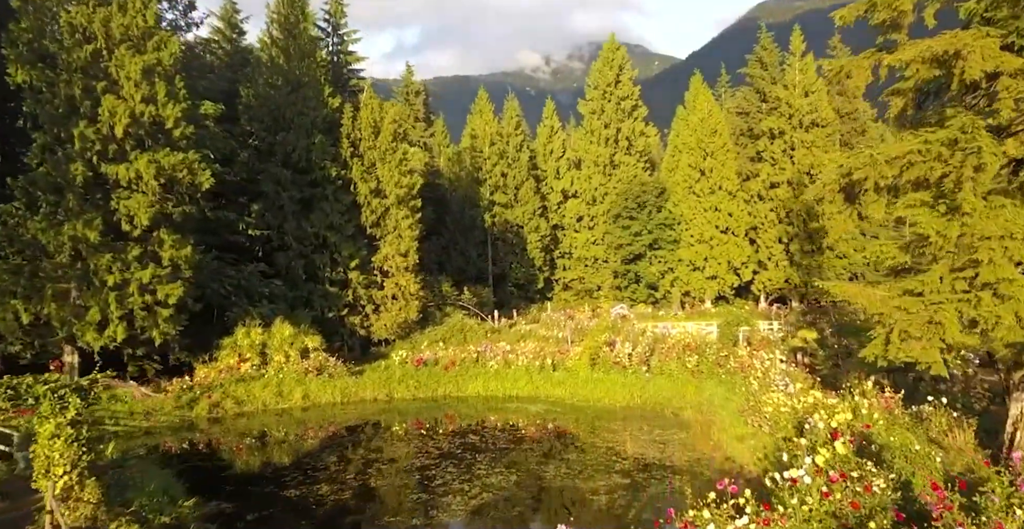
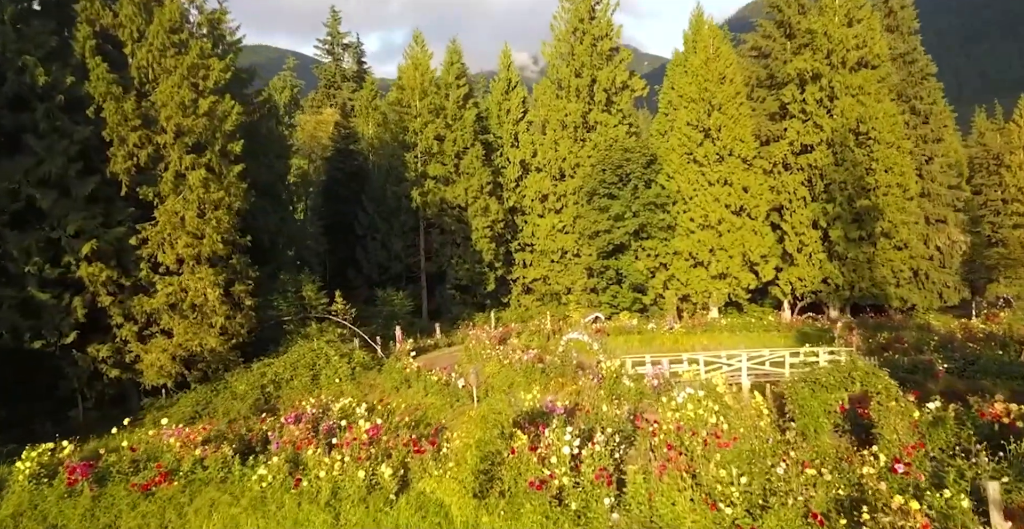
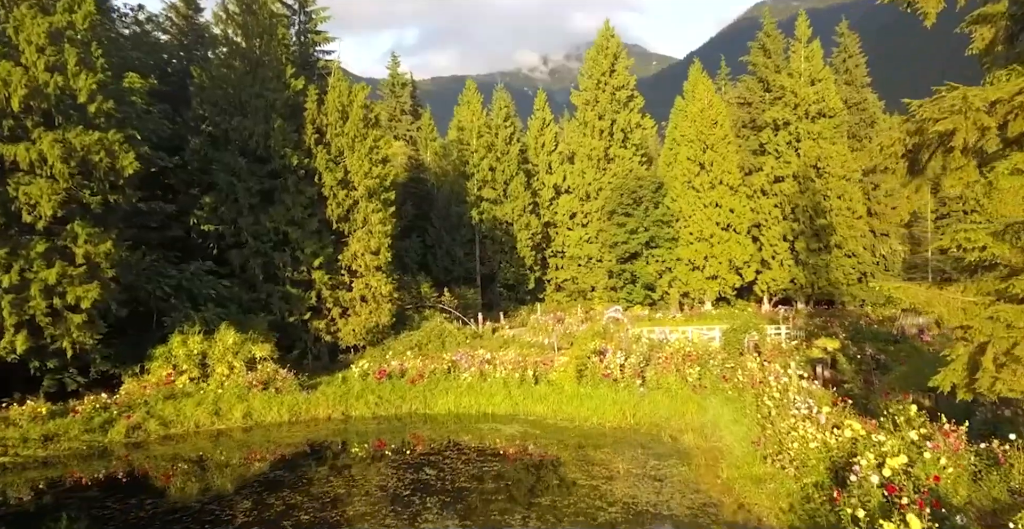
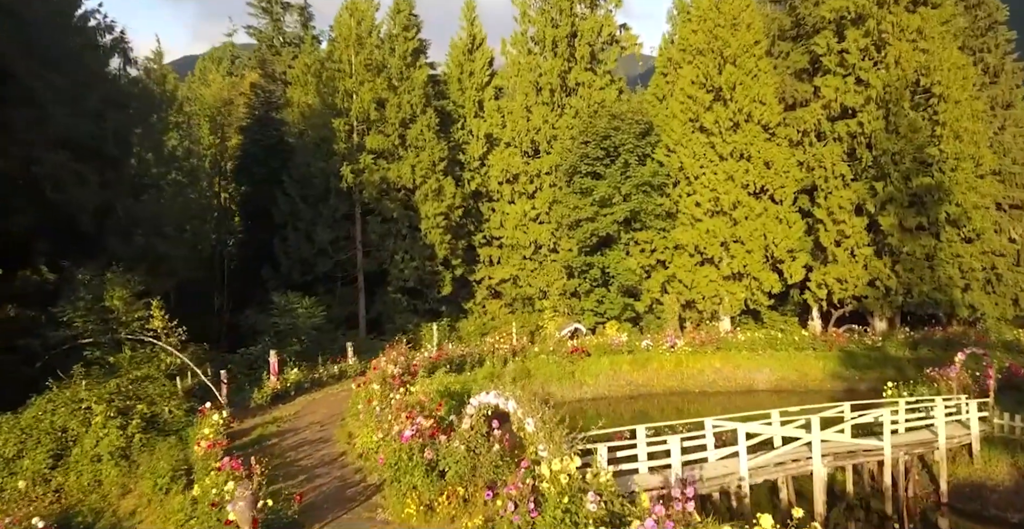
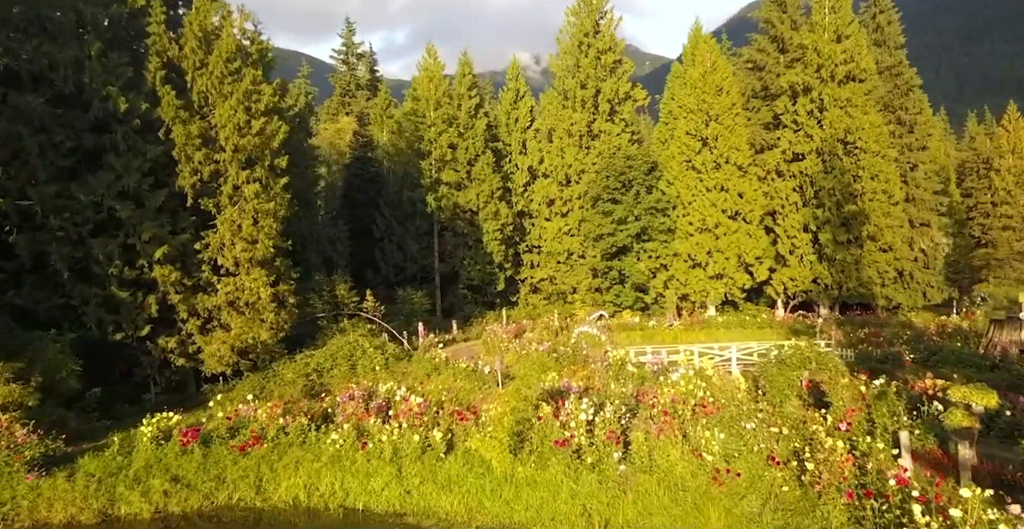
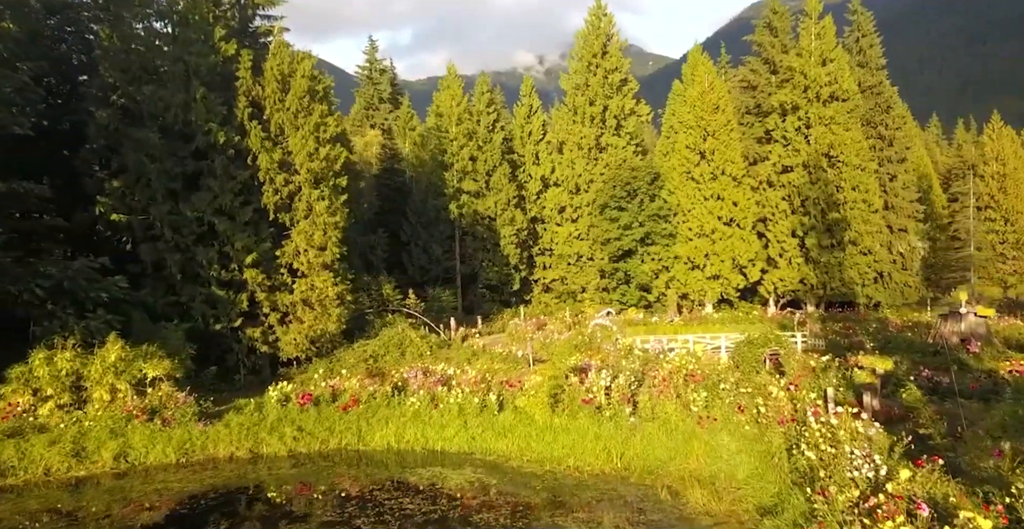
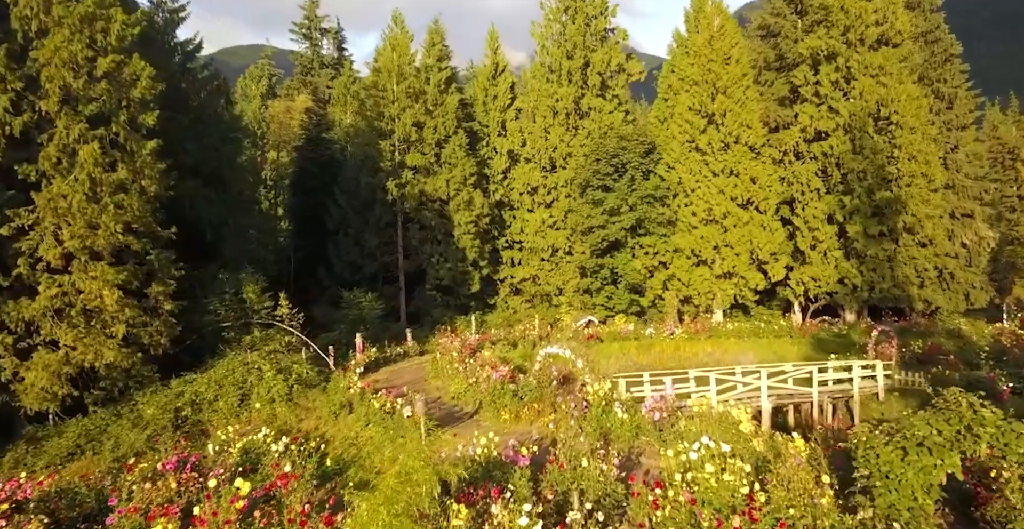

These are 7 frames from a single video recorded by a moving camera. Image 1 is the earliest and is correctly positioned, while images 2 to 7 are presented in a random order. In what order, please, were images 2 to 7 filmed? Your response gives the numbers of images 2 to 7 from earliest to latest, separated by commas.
3, 6, 5, 2, 7, 4
